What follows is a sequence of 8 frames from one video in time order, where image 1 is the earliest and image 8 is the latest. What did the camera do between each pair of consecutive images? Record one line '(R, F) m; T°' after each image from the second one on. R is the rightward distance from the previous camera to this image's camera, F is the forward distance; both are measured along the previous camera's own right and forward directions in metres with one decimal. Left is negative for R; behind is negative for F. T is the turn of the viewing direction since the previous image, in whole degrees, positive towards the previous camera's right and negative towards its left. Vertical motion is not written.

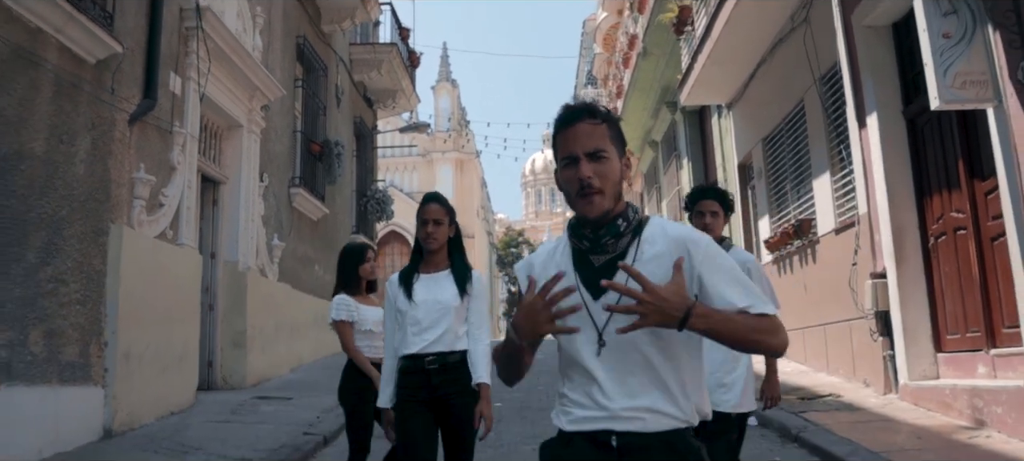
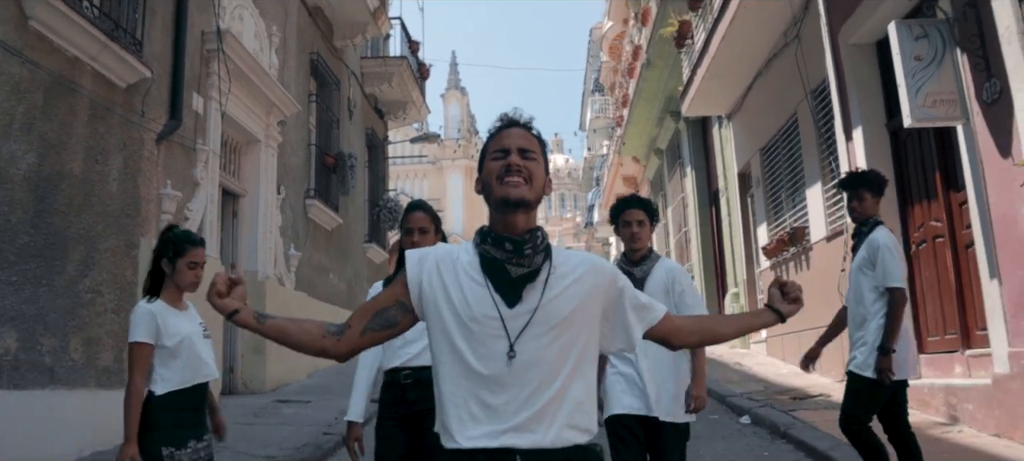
(+0.1, -0.4) m; -1°
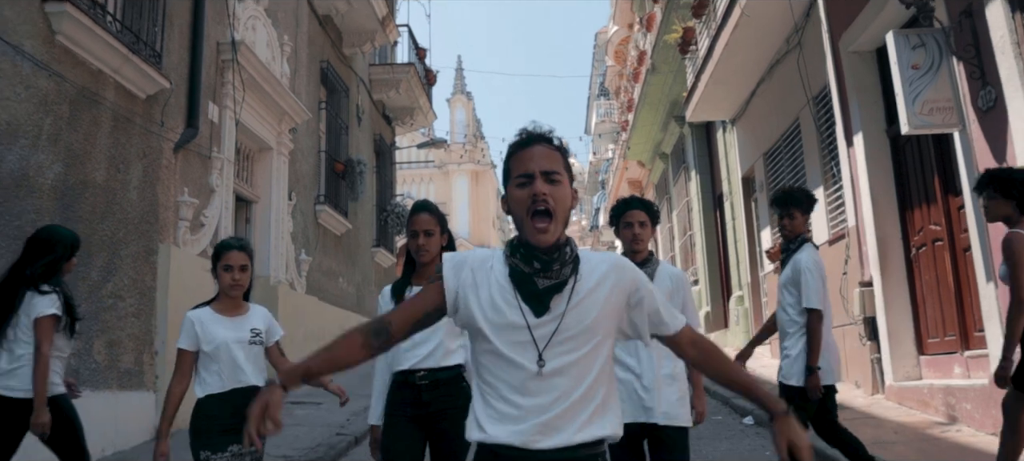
(0.0, -0.2) m; 0°
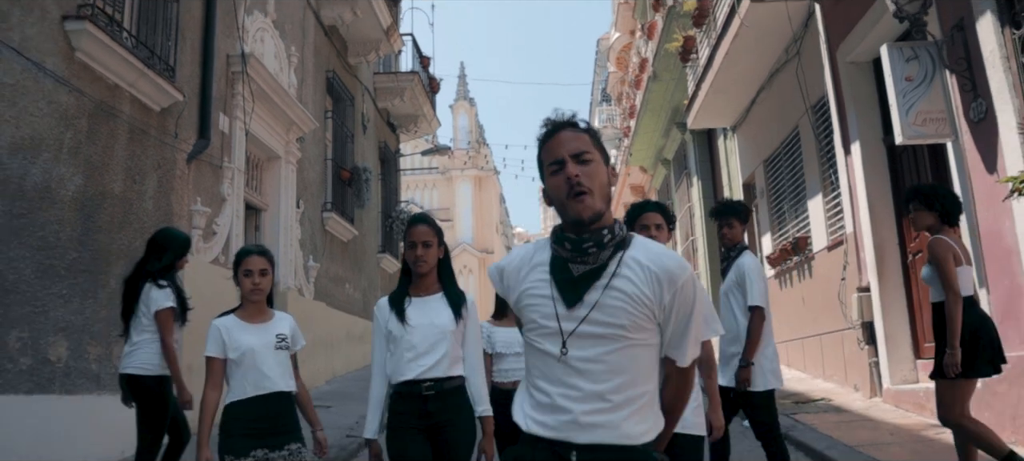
(0.0, -0.2) m; 0°
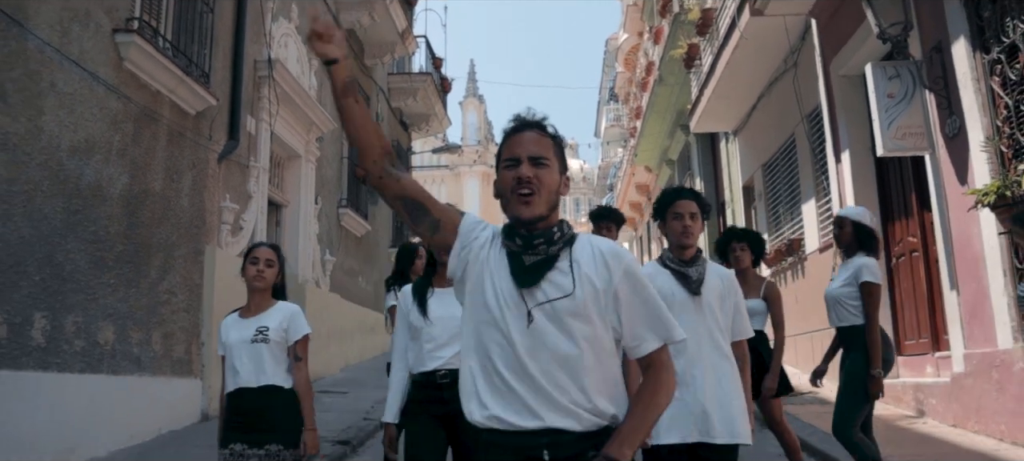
(0.0, -0.5) m; 0°
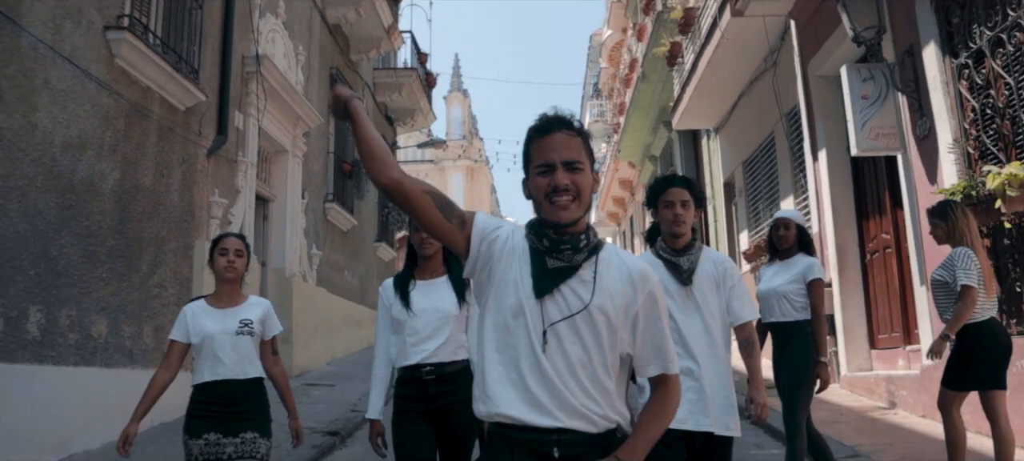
(0.0, -0.2) m; +1°
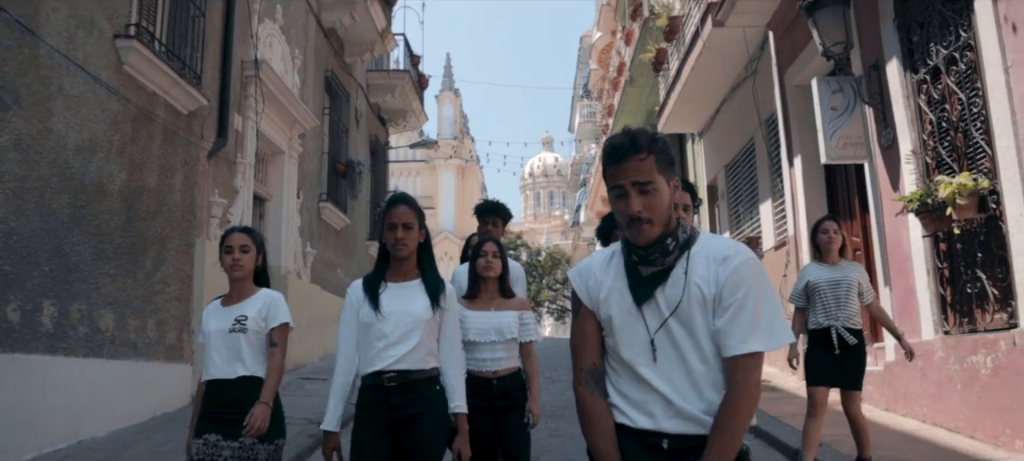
(0.0, -0.4) m; +1°
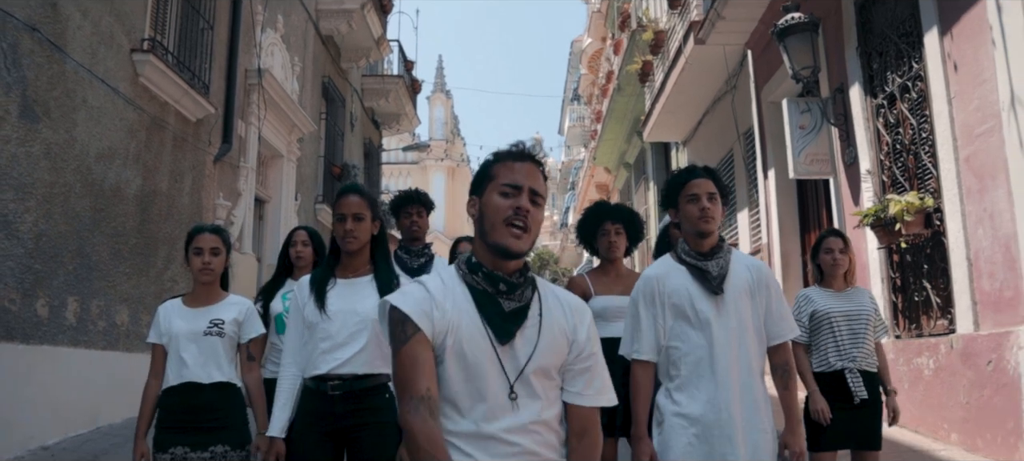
(0.0, -0.5) m; +1°
